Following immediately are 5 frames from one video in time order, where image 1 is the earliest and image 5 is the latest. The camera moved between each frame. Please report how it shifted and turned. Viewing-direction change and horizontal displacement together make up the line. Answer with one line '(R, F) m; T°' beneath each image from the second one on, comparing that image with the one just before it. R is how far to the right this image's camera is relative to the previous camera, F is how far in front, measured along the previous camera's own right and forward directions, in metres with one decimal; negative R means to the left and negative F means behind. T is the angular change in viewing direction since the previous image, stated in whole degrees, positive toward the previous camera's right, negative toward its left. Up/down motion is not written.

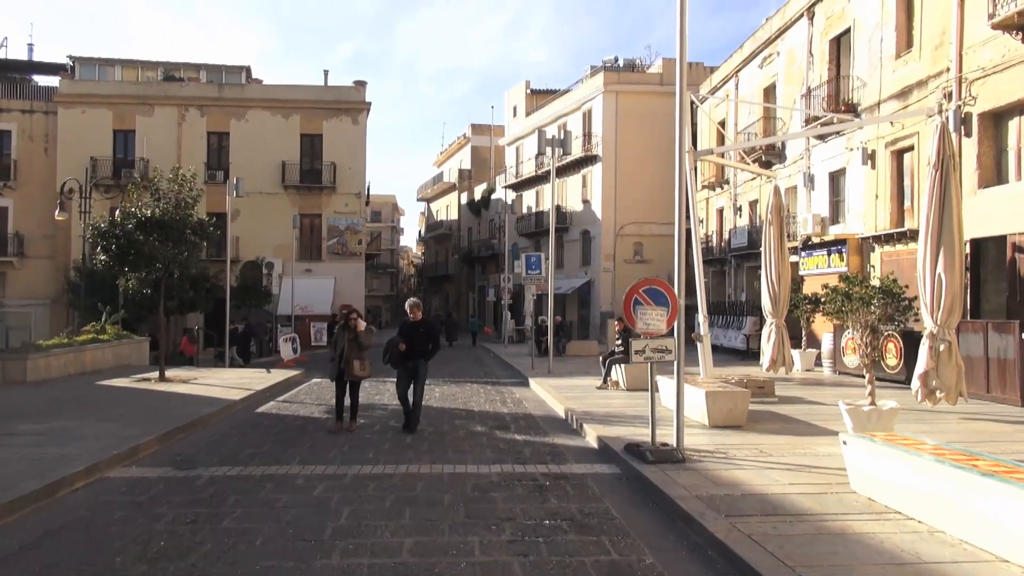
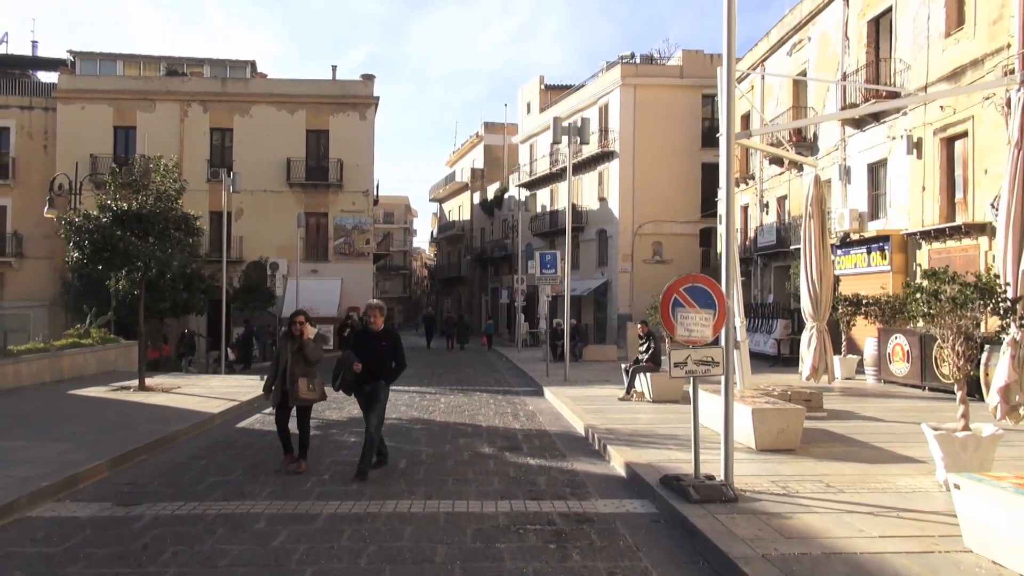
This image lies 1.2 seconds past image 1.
(0.0, +1.7) m; -1°
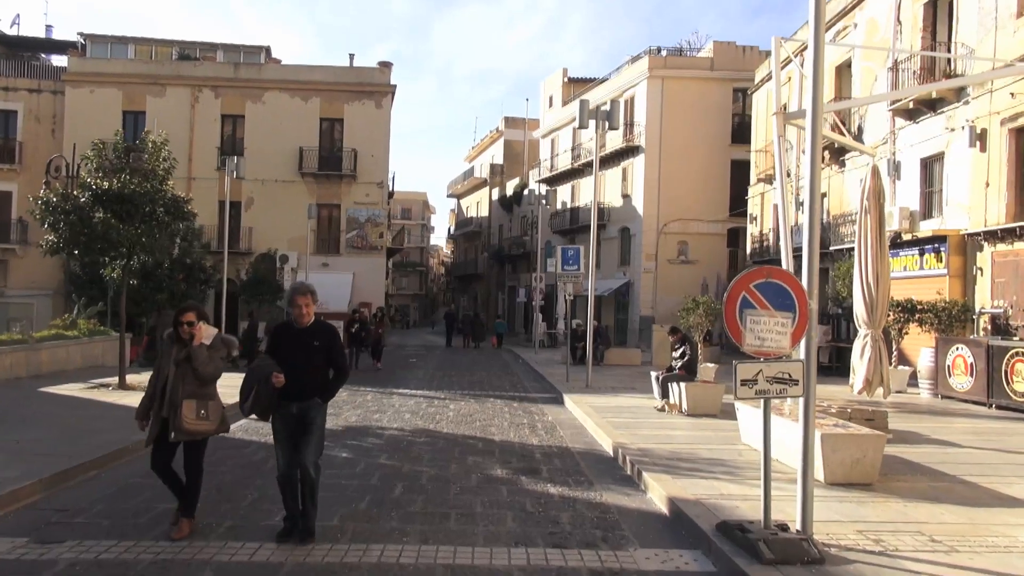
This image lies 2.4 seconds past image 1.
(0.0, +1.7) m; -1°
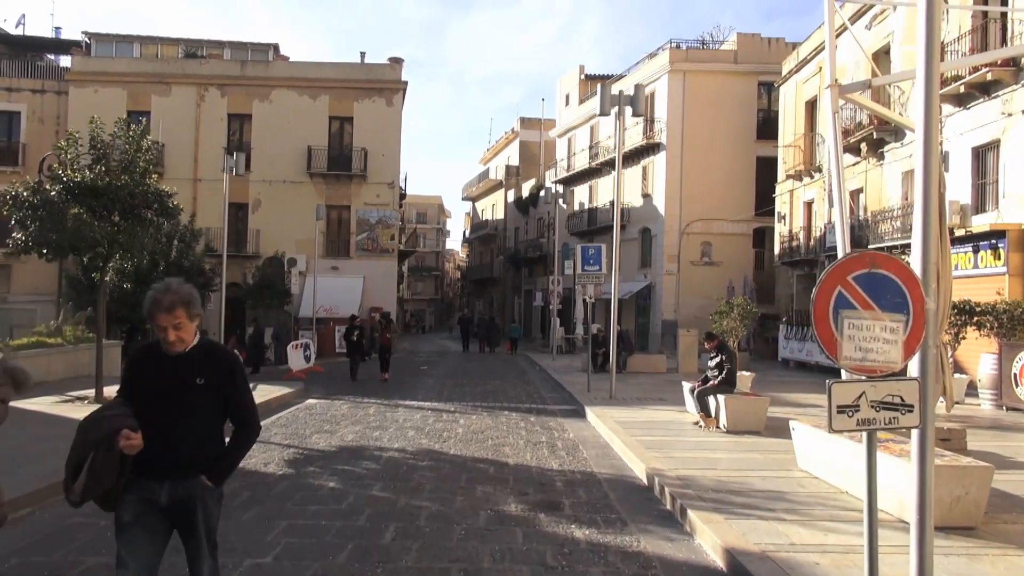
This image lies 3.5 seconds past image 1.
(0.0, +1.5) m; -1°
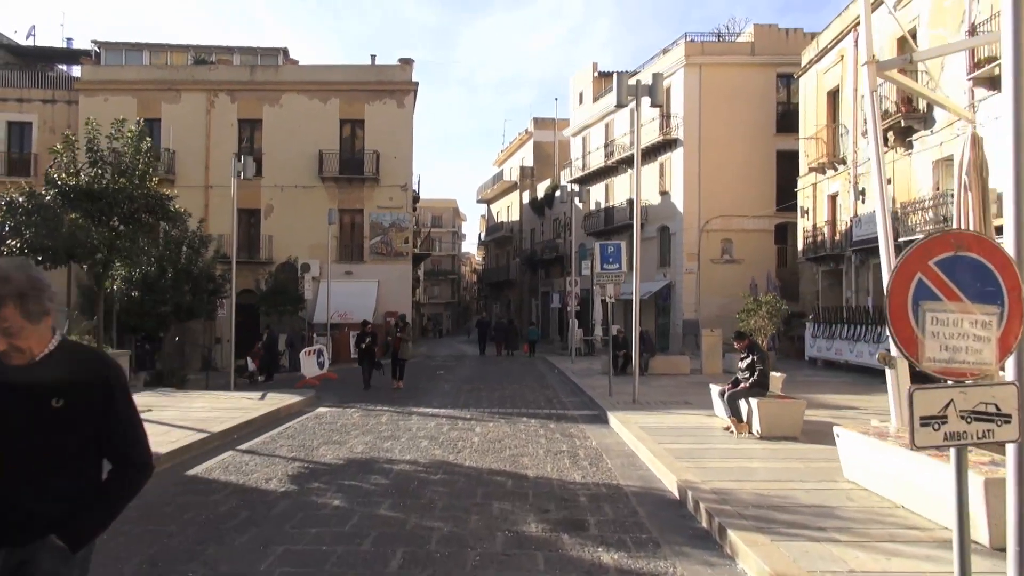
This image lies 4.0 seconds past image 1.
(0.0, +0.7) m; -1°
